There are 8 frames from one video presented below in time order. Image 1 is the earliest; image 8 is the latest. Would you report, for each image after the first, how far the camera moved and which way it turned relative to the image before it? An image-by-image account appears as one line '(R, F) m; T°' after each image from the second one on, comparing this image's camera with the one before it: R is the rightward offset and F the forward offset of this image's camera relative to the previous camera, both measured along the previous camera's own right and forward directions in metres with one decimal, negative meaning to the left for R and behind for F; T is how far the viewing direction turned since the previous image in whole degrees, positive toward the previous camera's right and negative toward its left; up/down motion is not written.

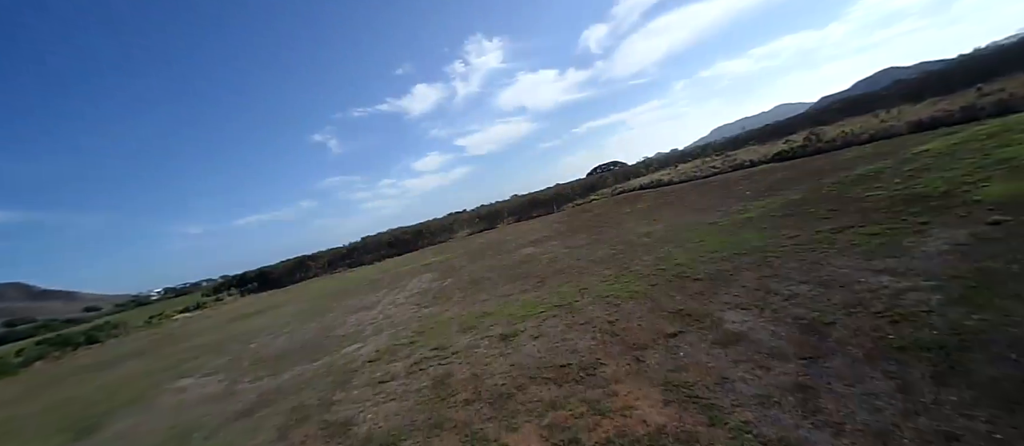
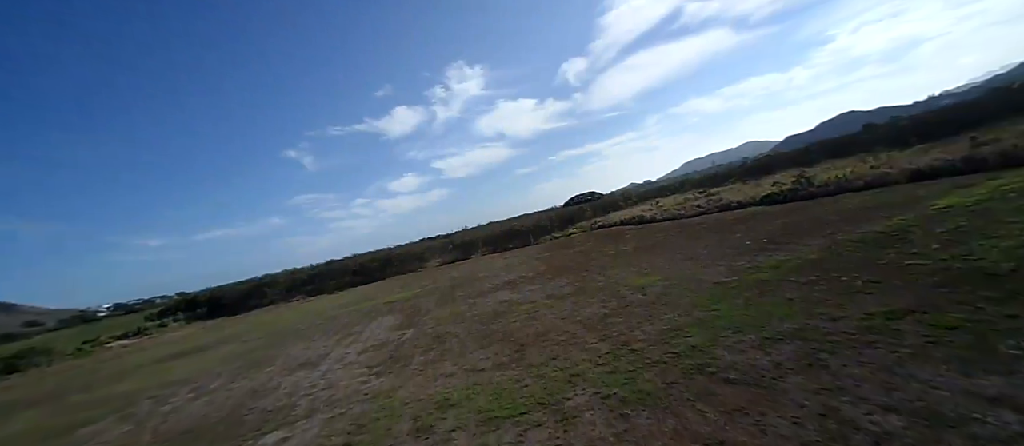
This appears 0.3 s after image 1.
(0.0, +1.5) m; +3°
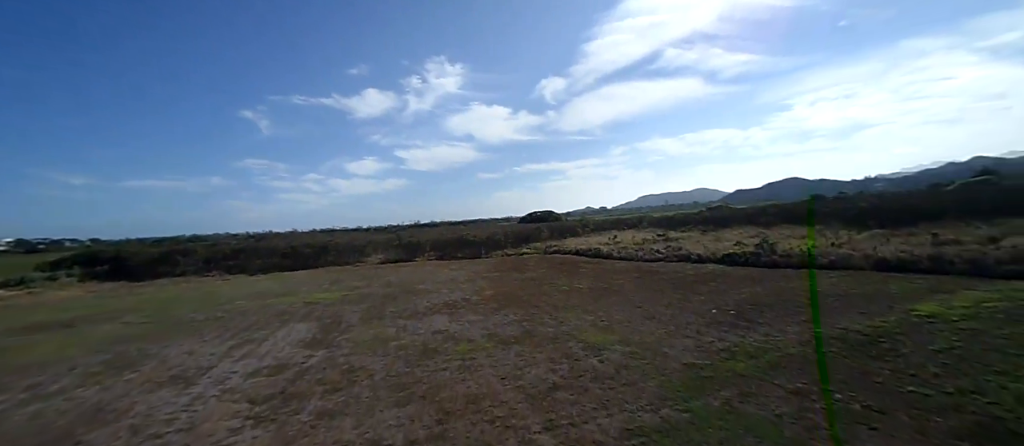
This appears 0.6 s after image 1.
(0.0, +1.5) m; +6°
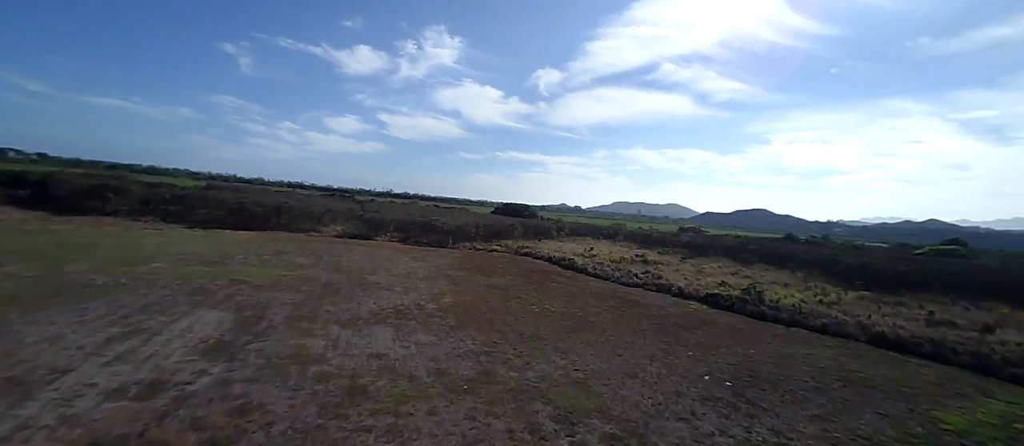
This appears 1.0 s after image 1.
(-0.2, +2.0) m; +4°
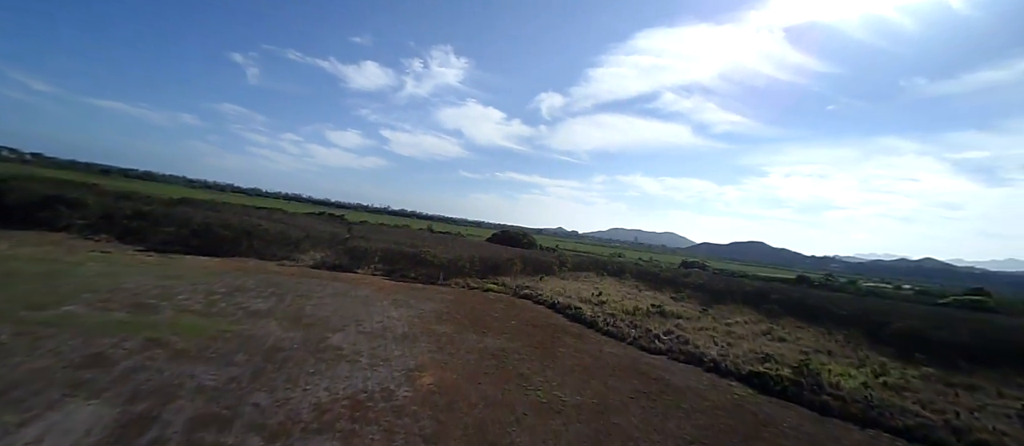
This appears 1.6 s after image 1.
(-0.2, +2.9) m; 0°
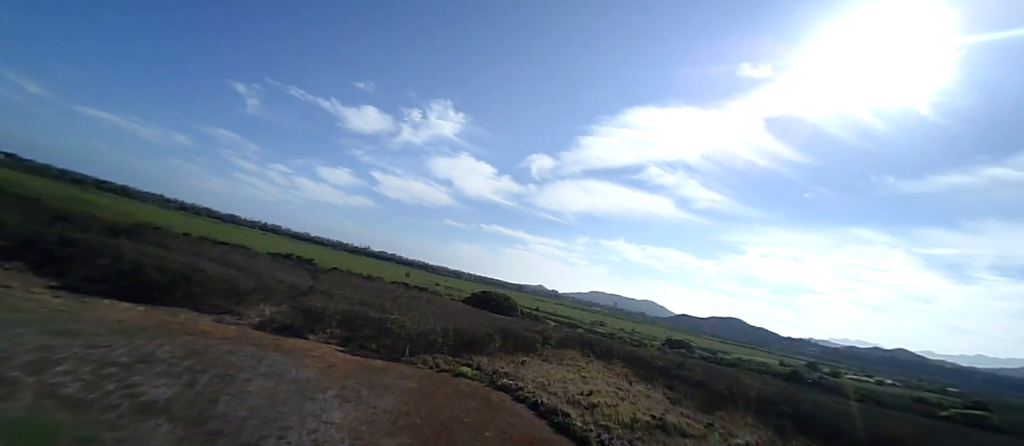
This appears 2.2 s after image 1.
(-0.3, +2.6) m; +2°
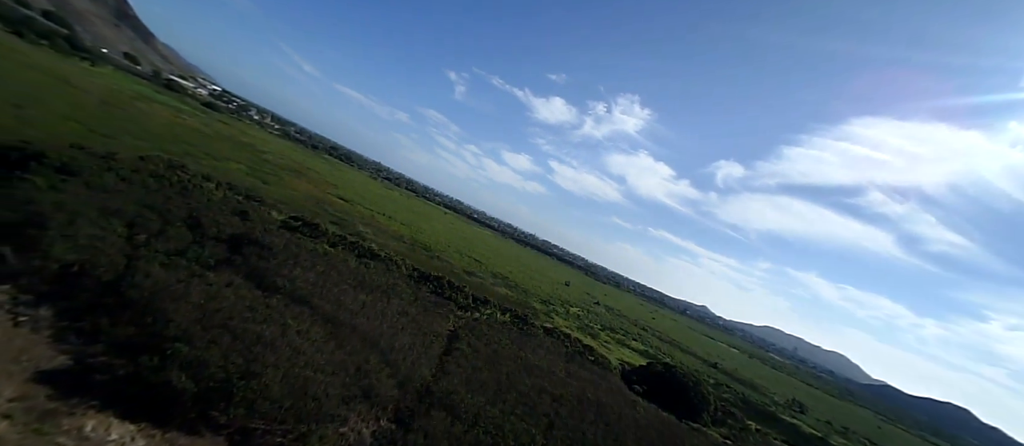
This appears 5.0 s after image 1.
(-4.6, +11.9) m; -22°
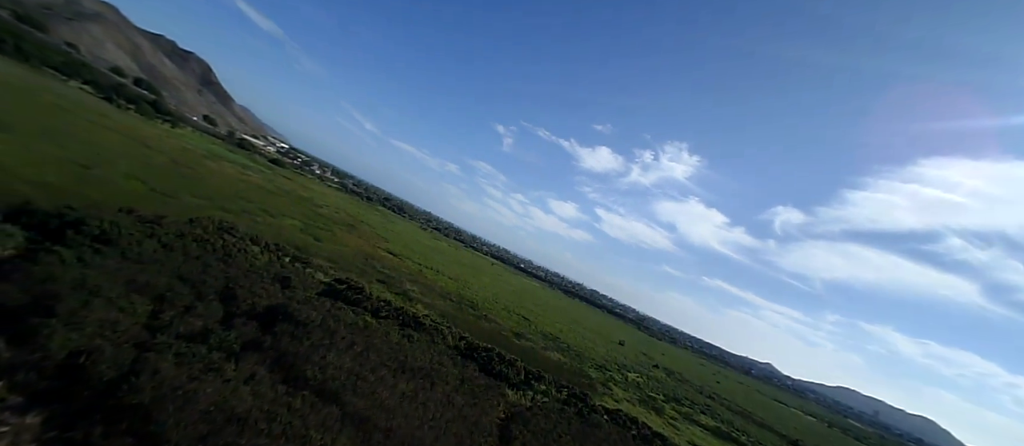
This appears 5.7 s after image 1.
(-0.9, +3.0) m; -6°
